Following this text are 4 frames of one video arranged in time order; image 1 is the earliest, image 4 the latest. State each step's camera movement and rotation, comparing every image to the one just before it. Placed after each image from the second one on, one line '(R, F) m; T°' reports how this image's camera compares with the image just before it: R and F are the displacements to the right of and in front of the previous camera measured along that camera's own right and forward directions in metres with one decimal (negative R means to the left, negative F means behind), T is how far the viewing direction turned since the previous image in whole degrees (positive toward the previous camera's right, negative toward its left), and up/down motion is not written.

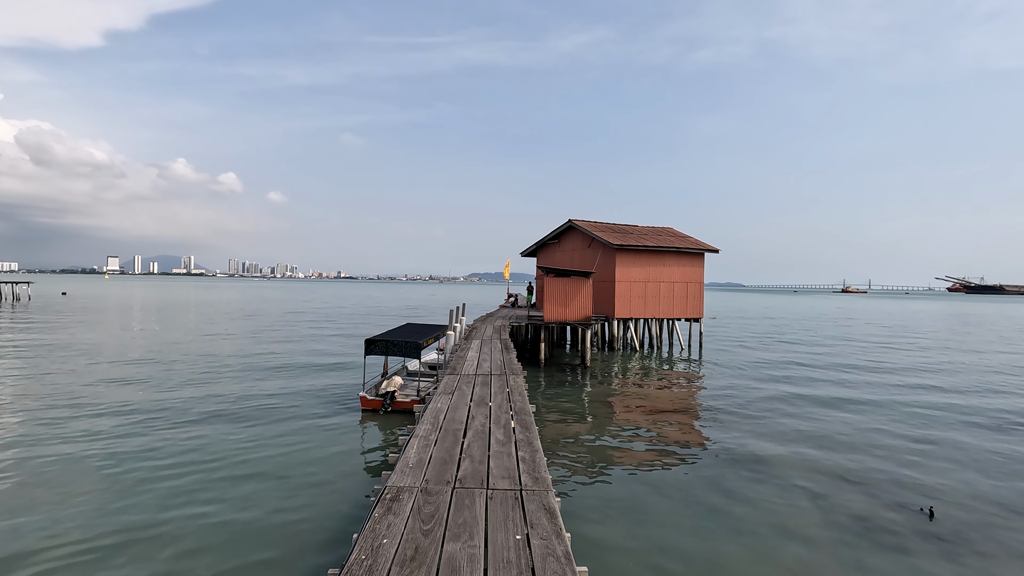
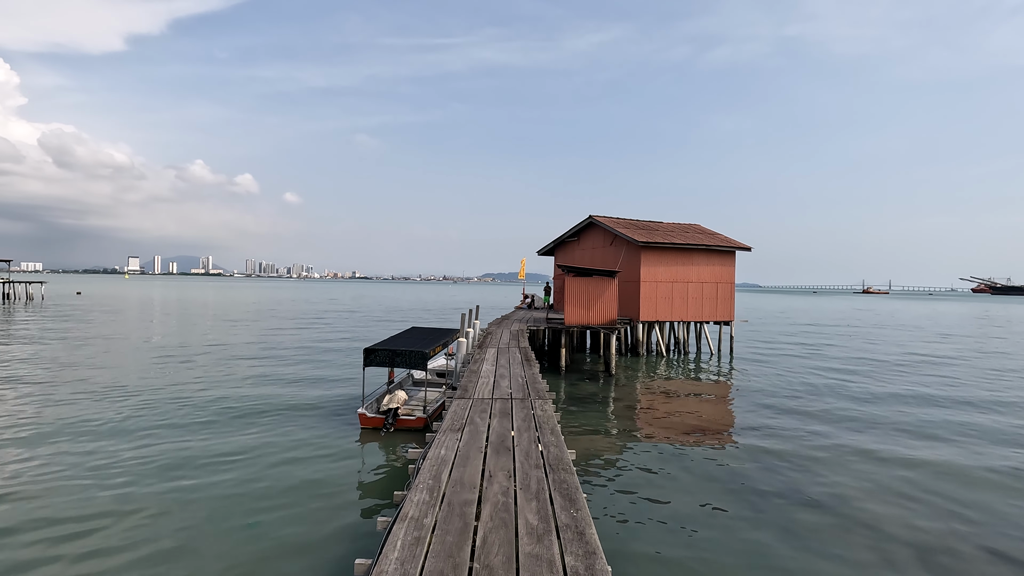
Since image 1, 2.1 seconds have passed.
(-0.2, +1.8) m; -1°
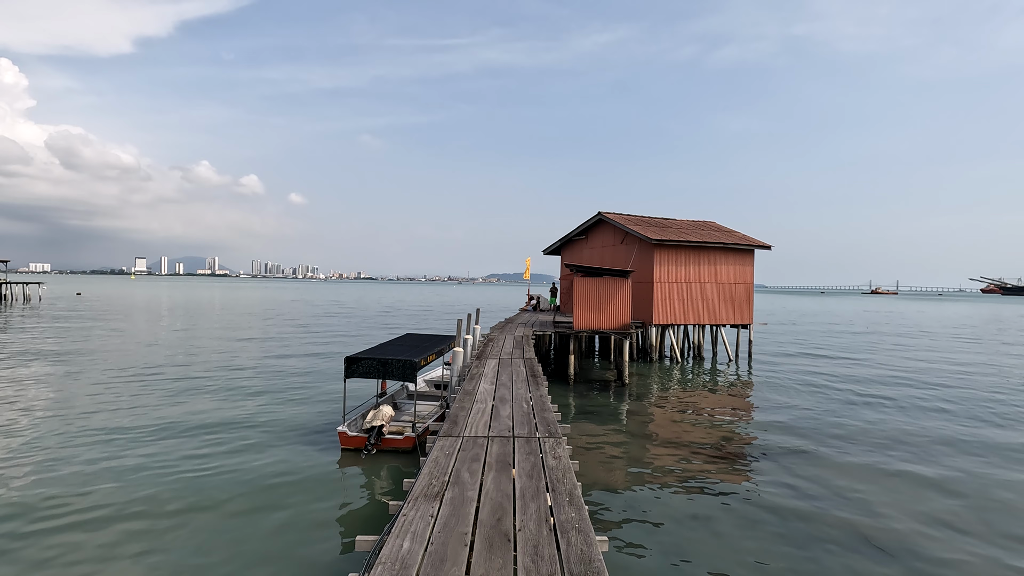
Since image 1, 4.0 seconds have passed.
(0.0, +1.6) m; -1°
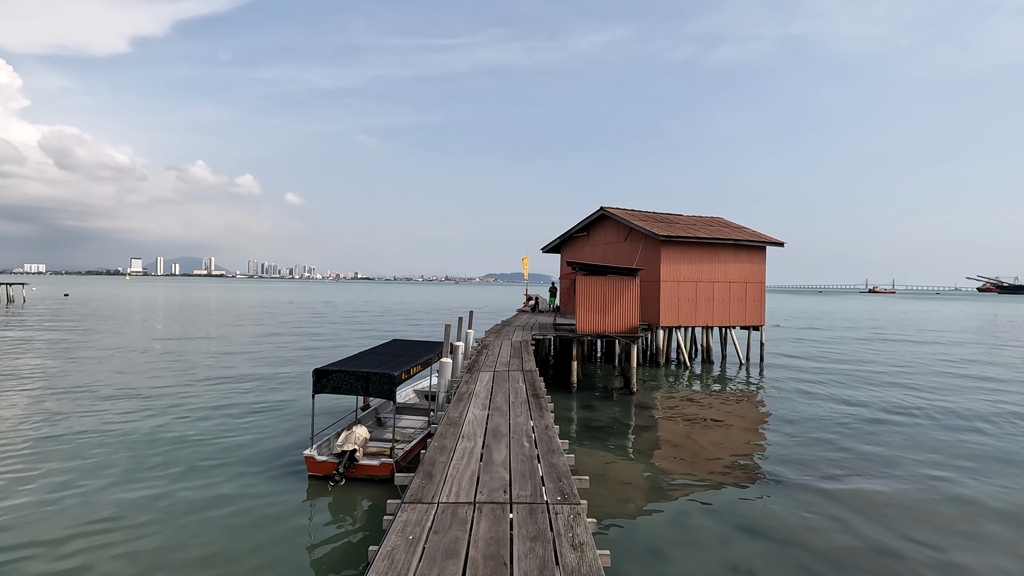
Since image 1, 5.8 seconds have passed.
(0.0, +1.6) m; 0°
